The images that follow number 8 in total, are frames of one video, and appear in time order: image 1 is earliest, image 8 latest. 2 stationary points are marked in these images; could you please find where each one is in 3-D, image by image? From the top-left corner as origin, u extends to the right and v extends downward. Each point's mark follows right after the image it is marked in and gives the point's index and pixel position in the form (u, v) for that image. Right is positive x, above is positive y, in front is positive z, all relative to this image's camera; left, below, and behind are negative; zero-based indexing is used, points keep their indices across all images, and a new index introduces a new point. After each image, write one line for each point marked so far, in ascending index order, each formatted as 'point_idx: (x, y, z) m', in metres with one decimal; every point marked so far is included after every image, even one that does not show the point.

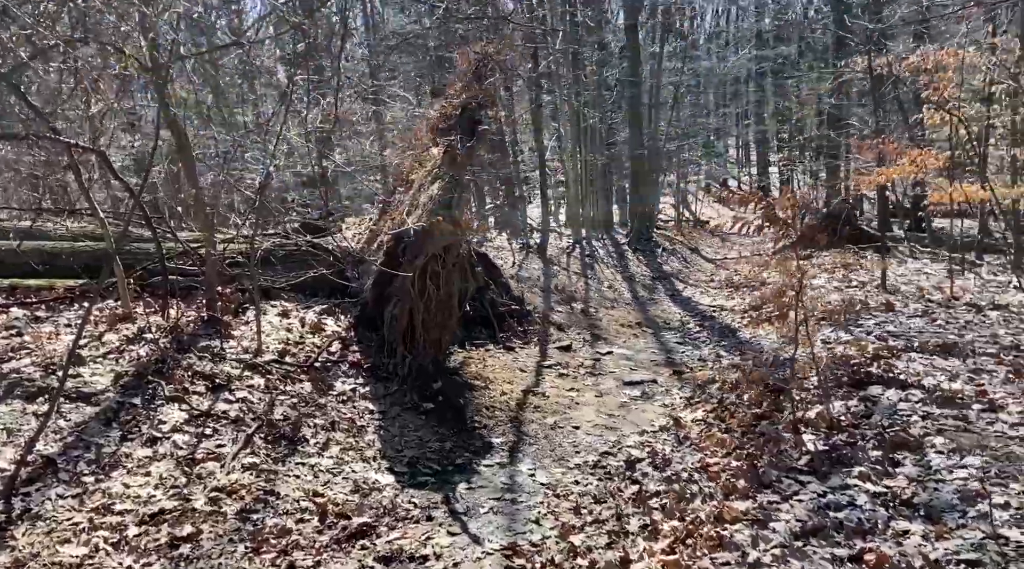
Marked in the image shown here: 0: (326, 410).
0: (-1.6, -1.1, +7.3) m
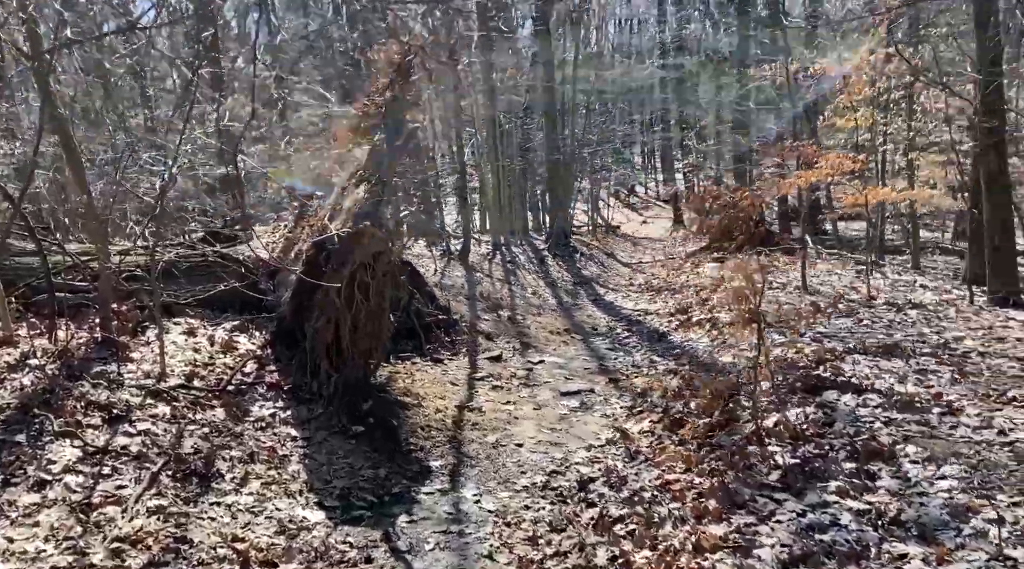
0: (-2.2, -1.3, +6.6) m
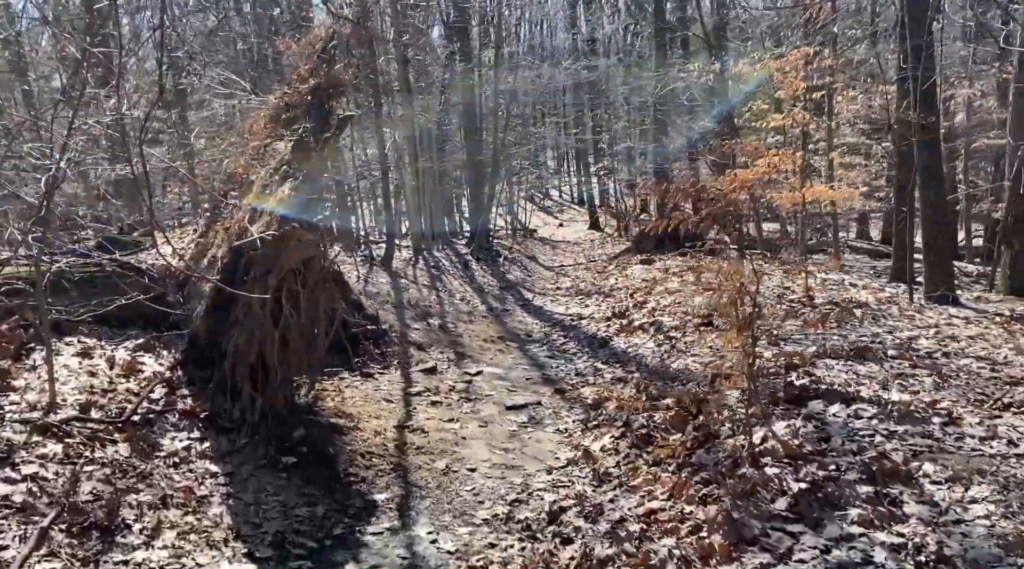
0: (-2.5, -1.3, +5.7) m
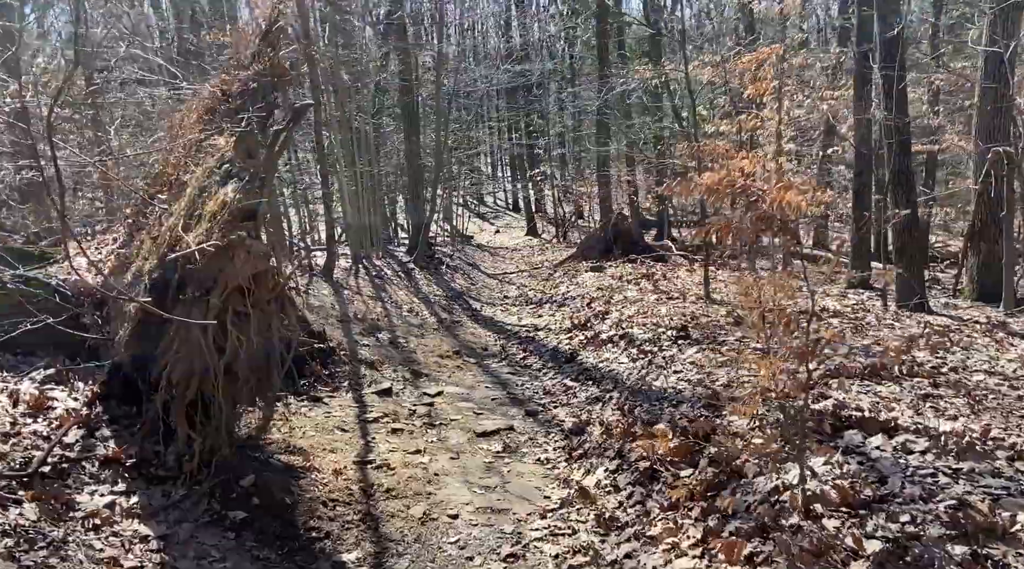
0: (-2.5, -1.5, +4.7) m
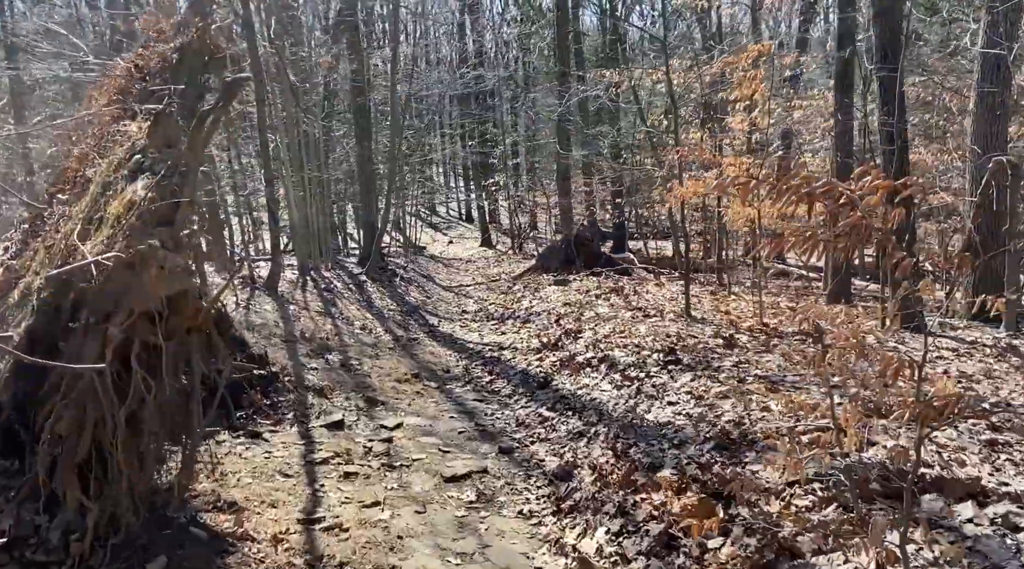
0: (-2.5, -1.6, +3.5) m
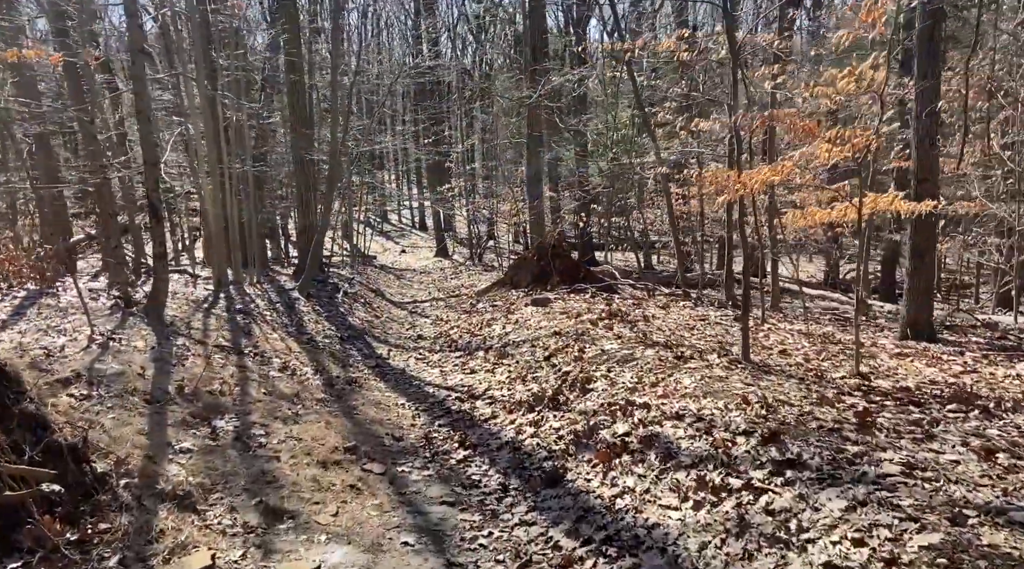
0: (-2.3, -1.8, -0.2) m
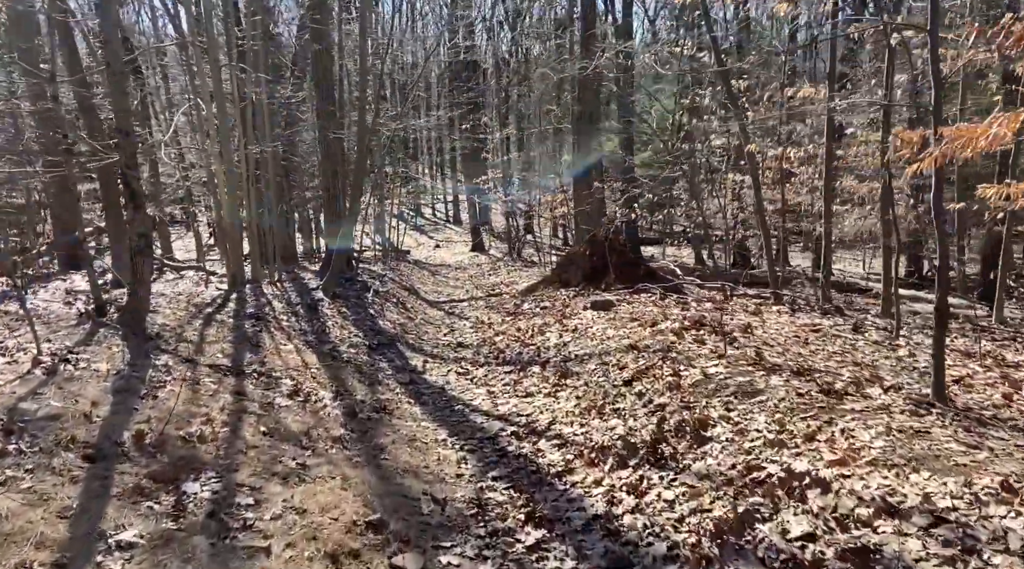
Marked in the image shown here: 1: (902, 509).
0: (-2.0, -1.8, -2.3) m
1: (+1.8, -1.0, +3.9) m
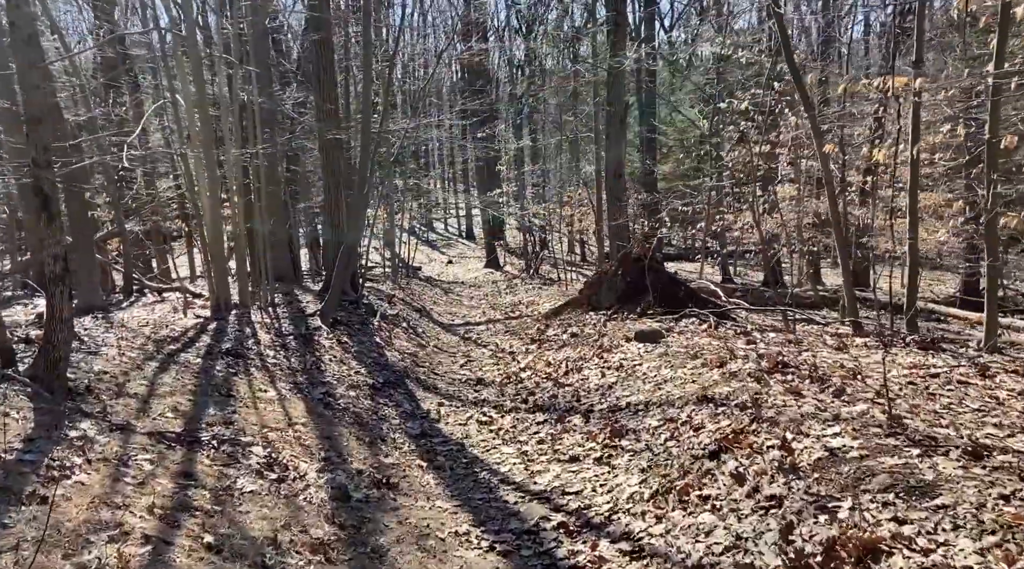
0: (-1.8, -1.9, -4.4) m
1: (+2.1, -1.2, +1.8) m
